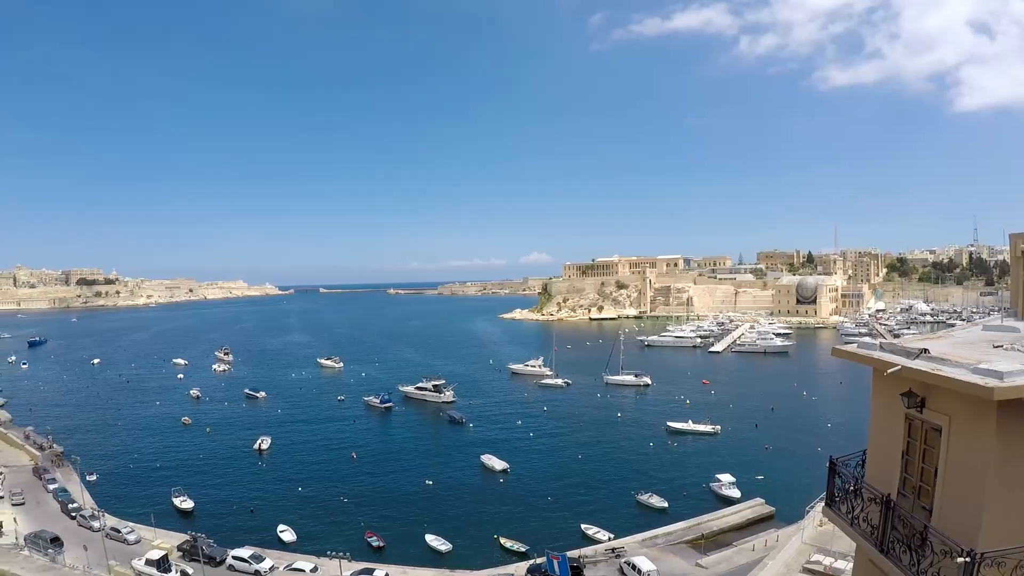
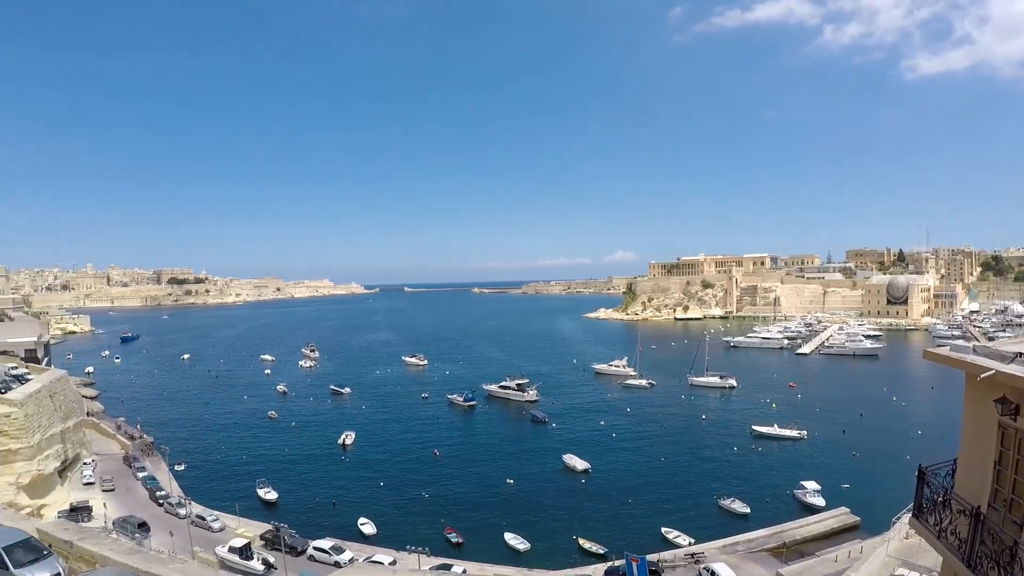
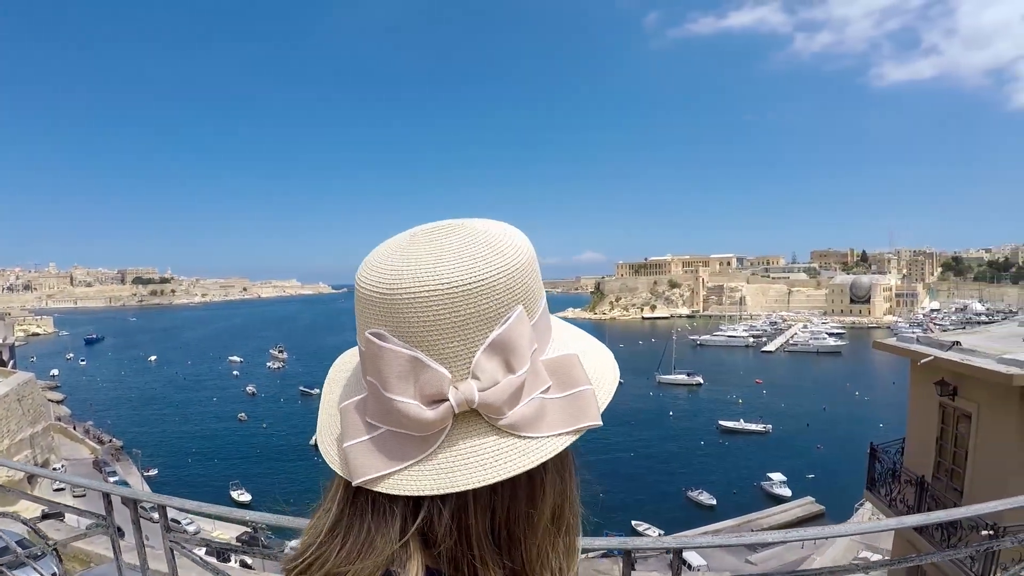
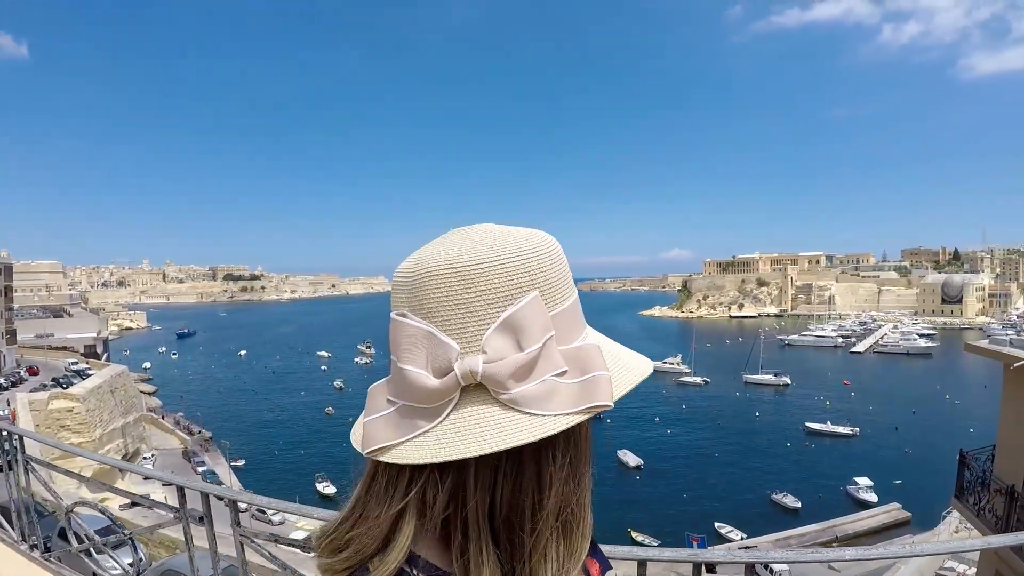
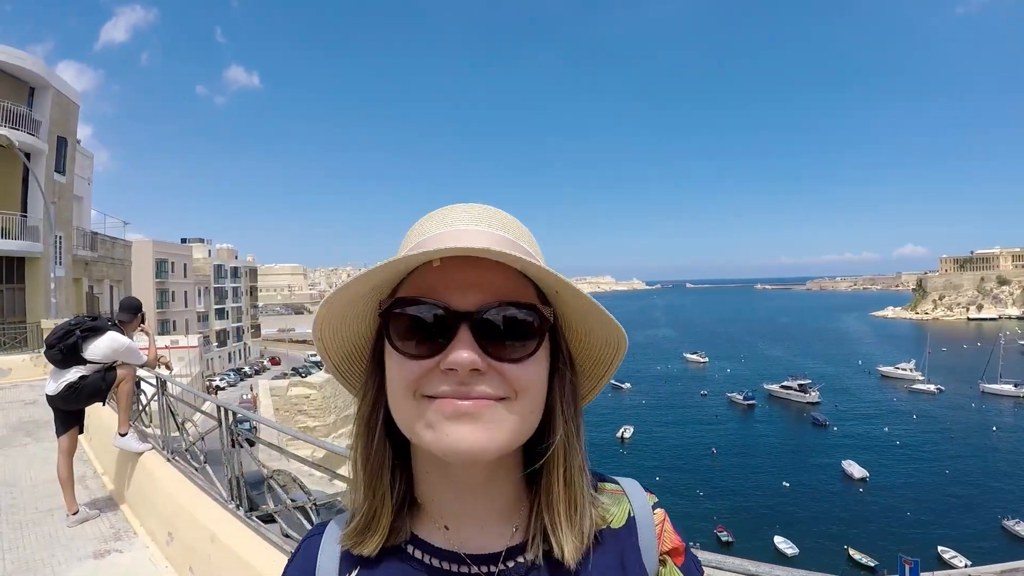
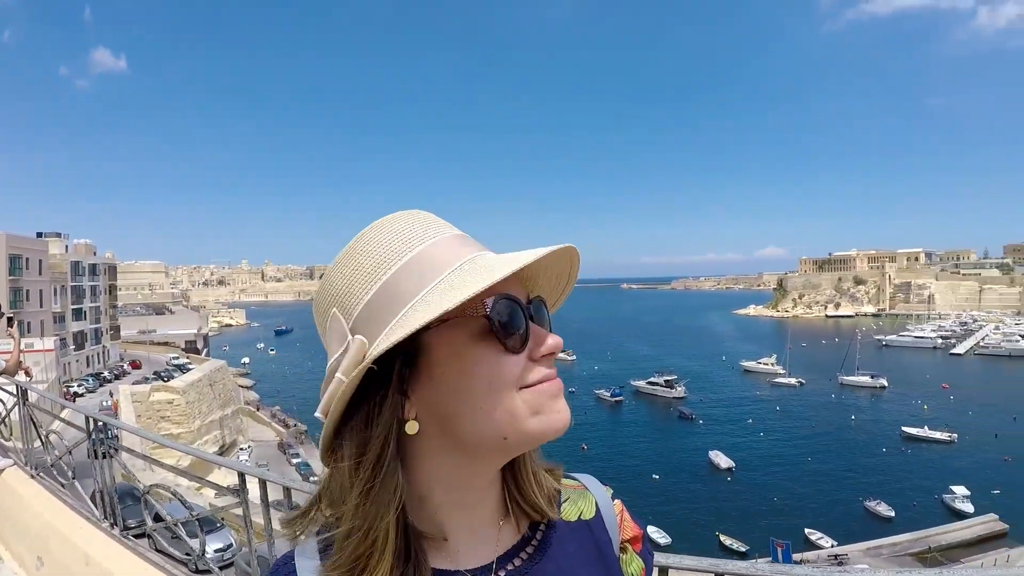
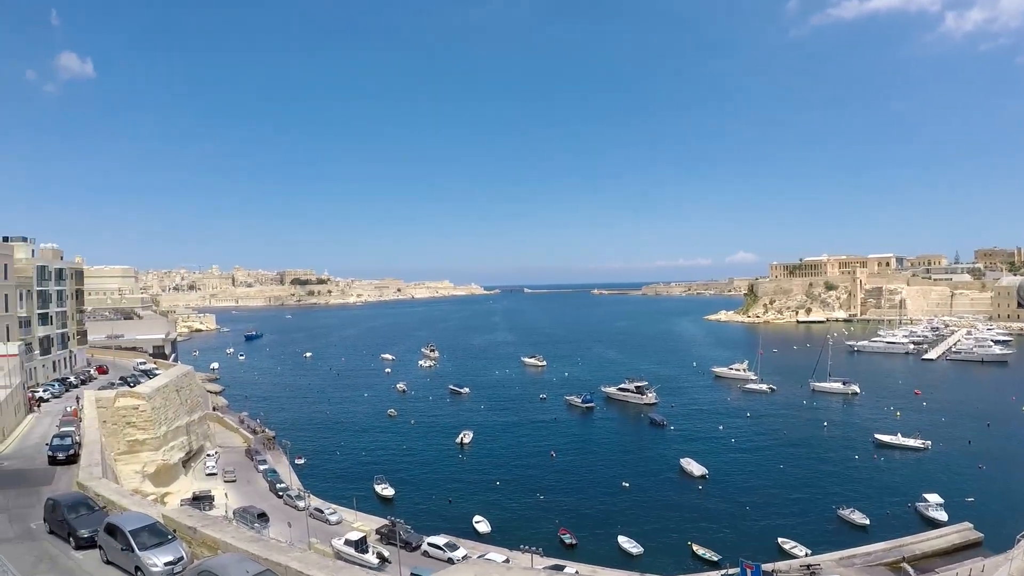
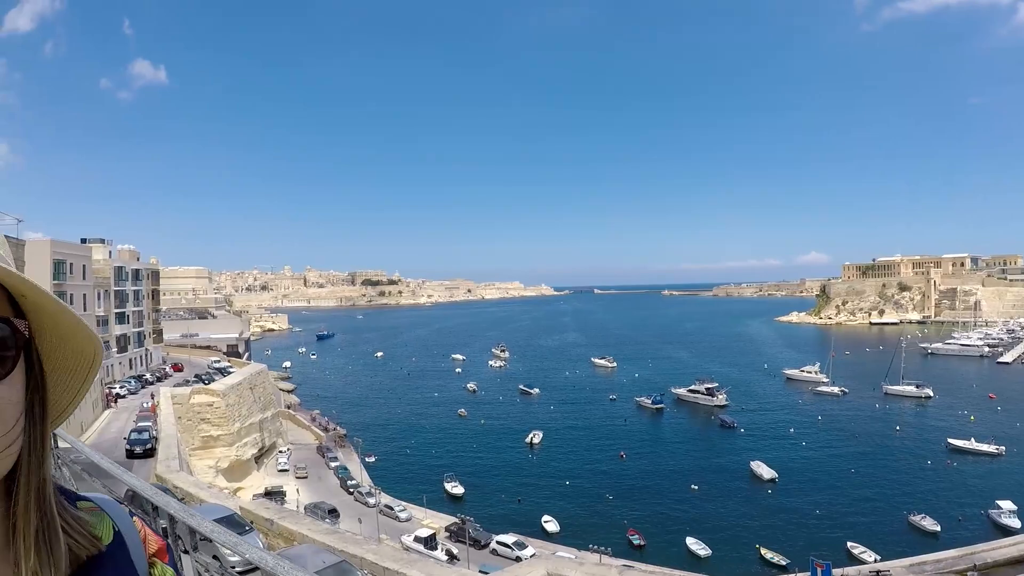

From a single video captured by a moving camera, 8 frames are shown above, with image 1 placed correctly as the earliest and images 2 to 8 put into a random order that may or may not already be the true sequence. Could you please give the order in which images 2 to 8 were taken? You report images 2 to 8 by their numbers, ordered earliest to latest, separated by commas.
2, 7, 8, 5, 6, 4, 3
